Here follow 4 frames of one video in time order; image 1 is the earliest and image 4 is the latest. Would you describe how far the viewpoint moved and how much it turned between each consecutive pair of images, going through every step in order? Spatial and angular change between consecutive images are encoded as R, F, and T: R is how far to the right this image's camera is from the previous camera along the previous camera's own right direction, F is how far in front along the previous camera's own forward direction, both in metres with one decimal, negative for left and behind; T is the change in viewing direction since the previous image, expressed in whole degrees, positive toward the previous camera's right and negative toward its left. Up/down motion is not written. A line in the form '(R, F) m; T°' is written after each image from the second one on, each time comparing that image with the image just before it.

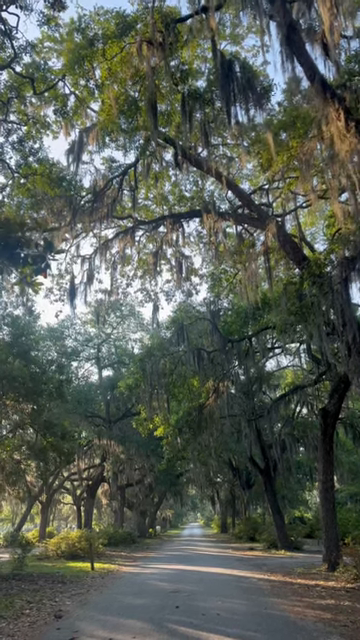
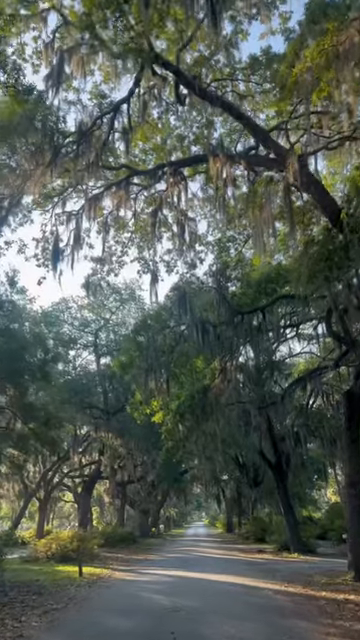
(+0.1, +2.0) m; -1°
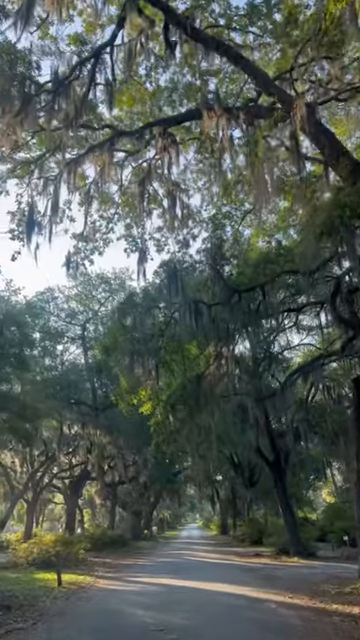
(+0.1, +1.3) m; +1°
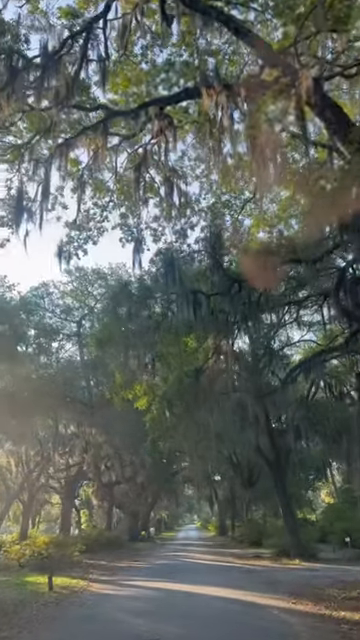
(0.0, +0.5) m; 0°
